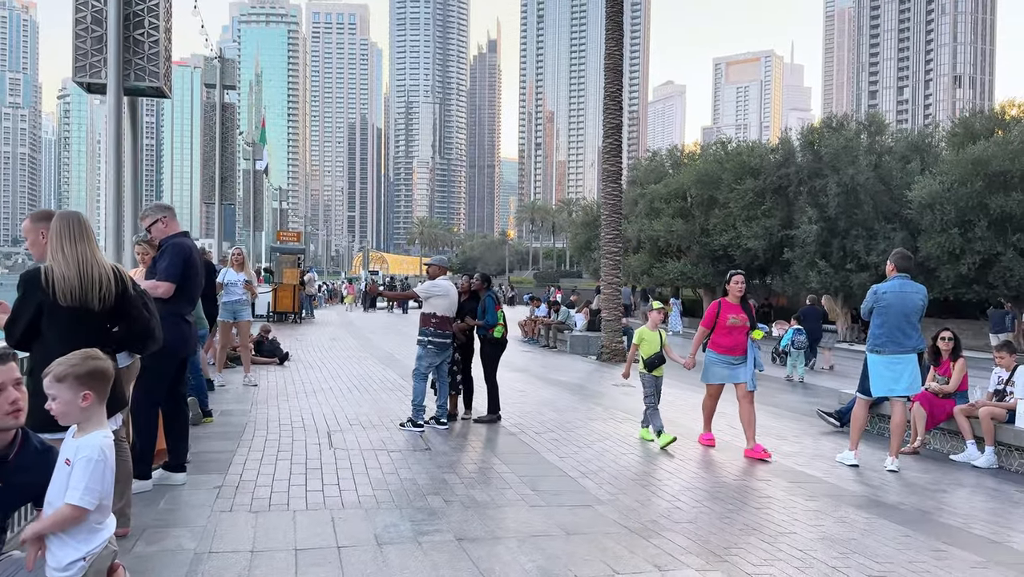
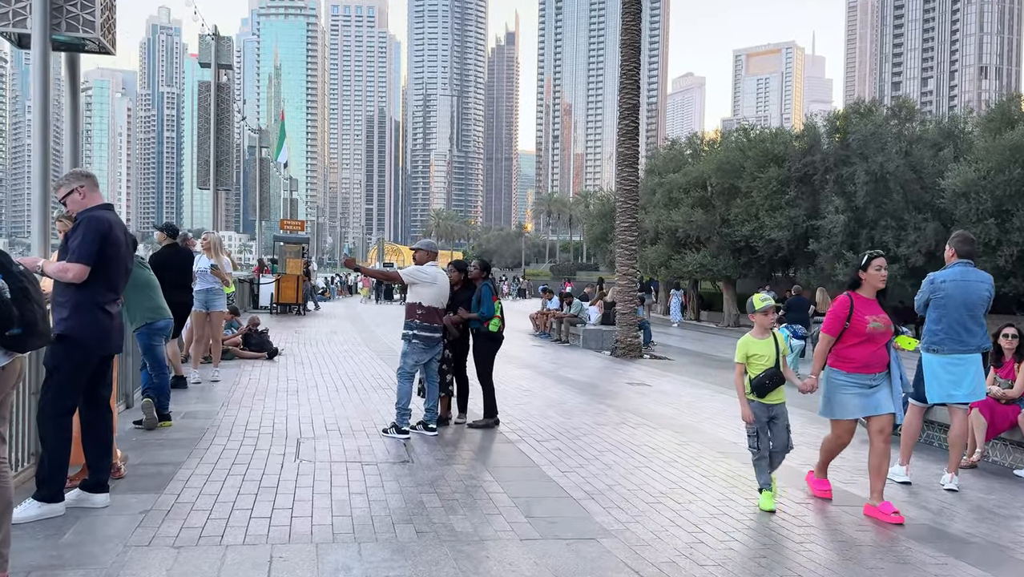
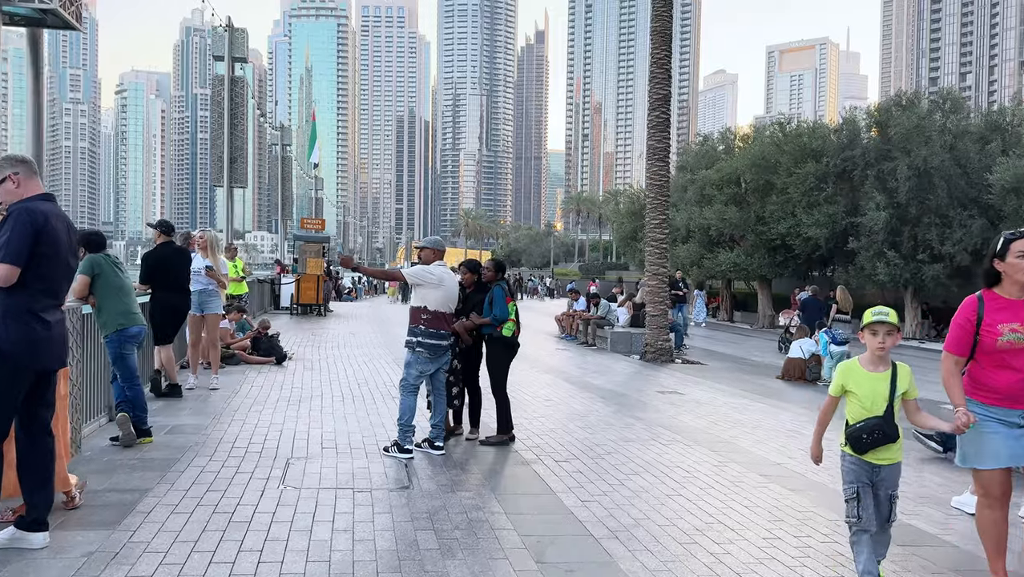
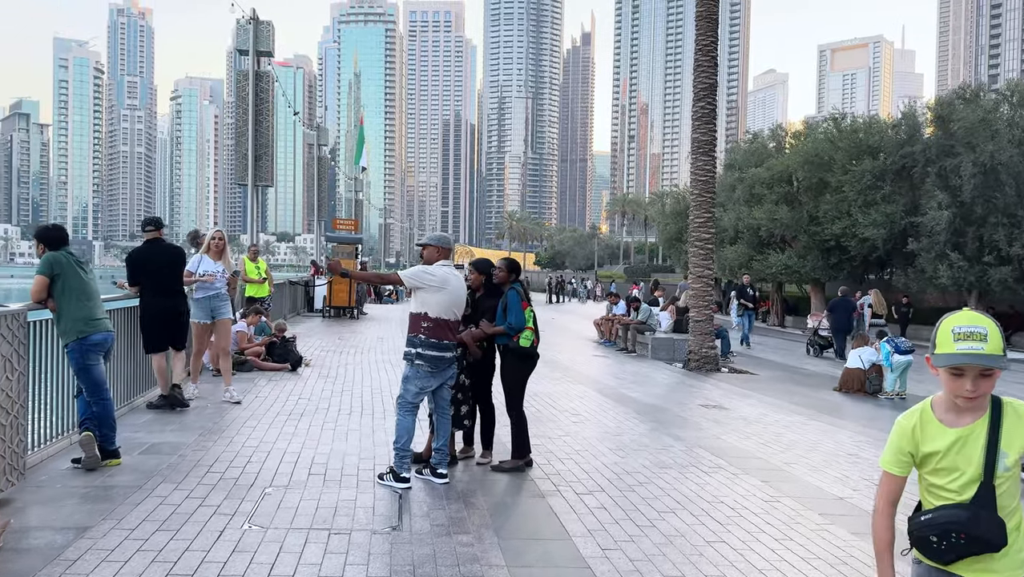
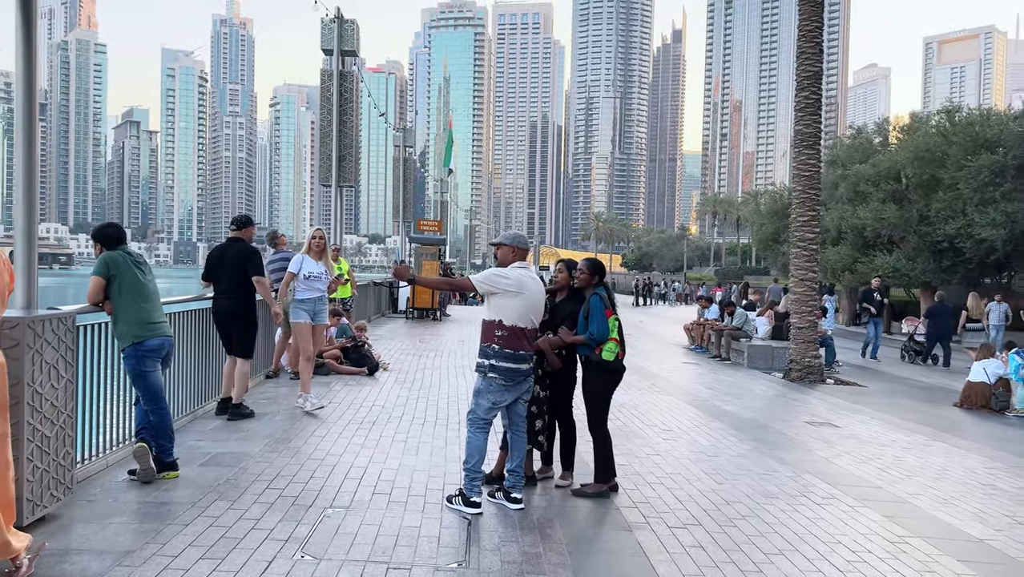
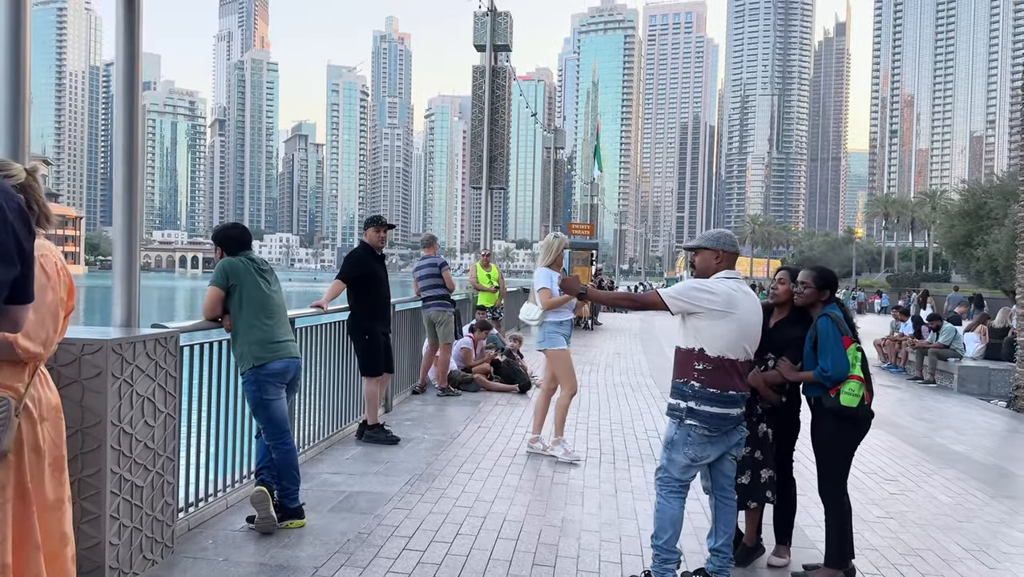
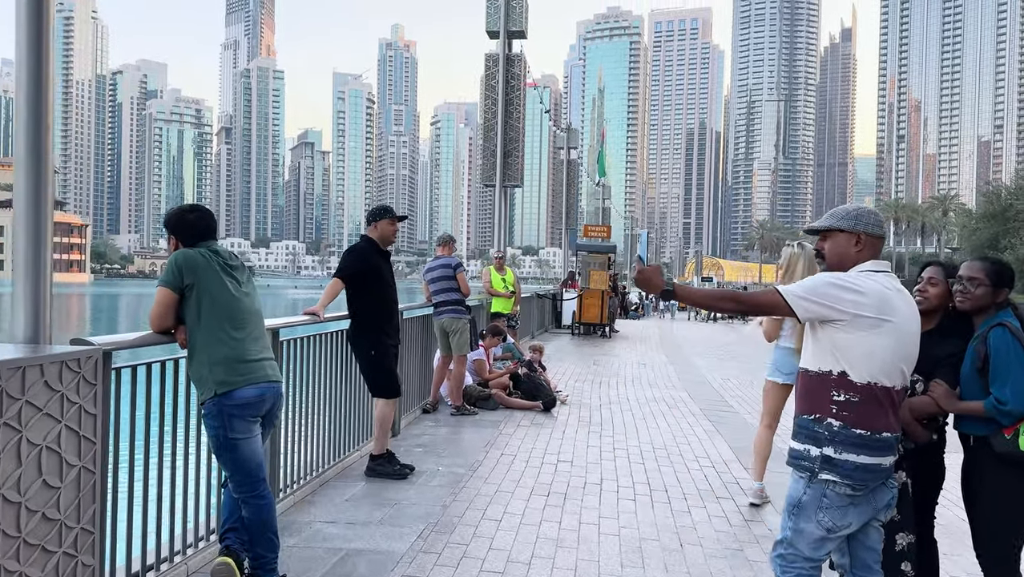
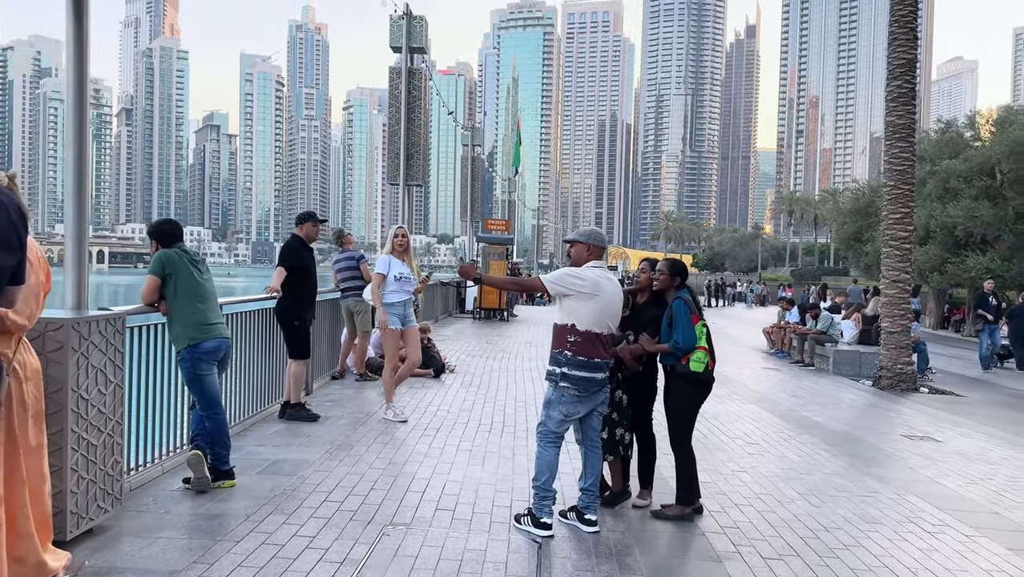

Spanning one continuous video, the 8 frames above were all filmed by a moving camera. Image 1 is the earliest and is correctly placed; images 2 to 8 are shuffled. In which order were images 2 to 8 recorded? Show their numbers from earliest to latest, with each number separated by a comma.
2, 3, 4, 5, 8, 6, 7
